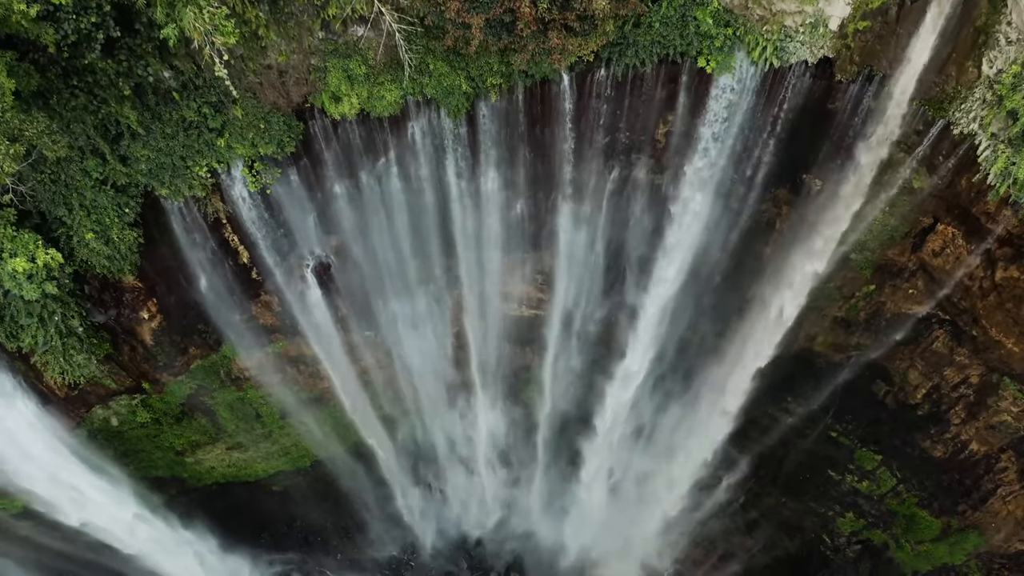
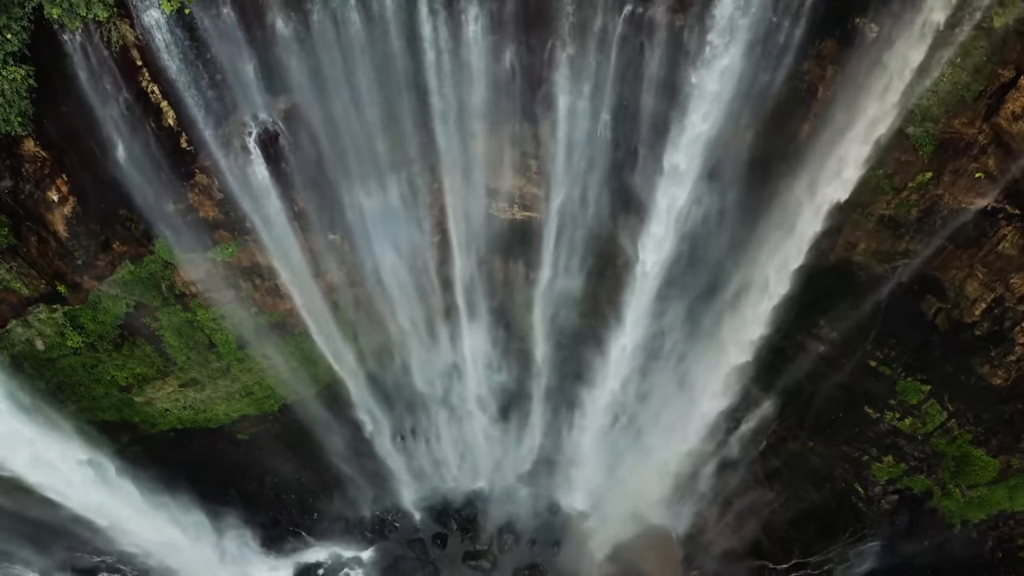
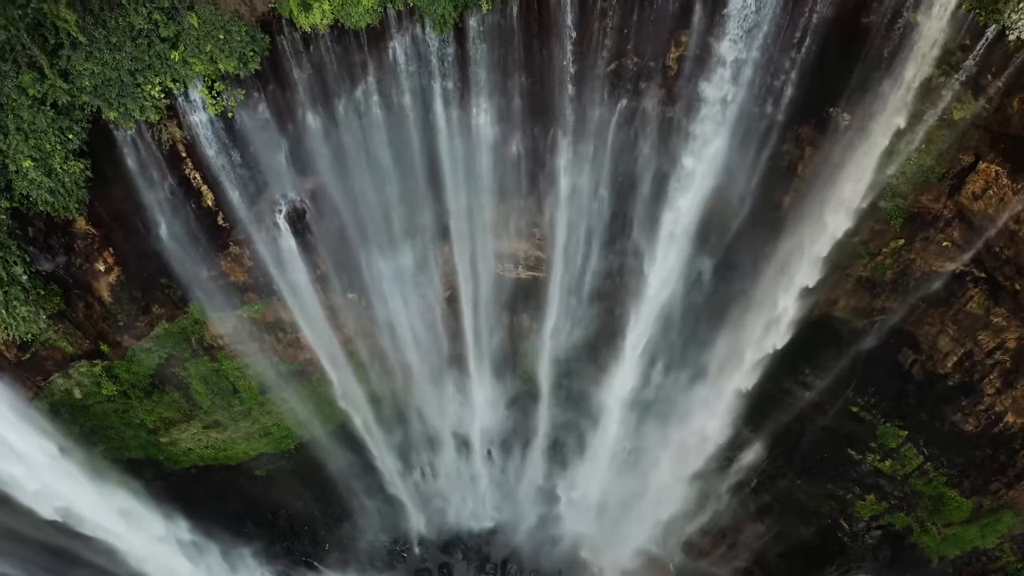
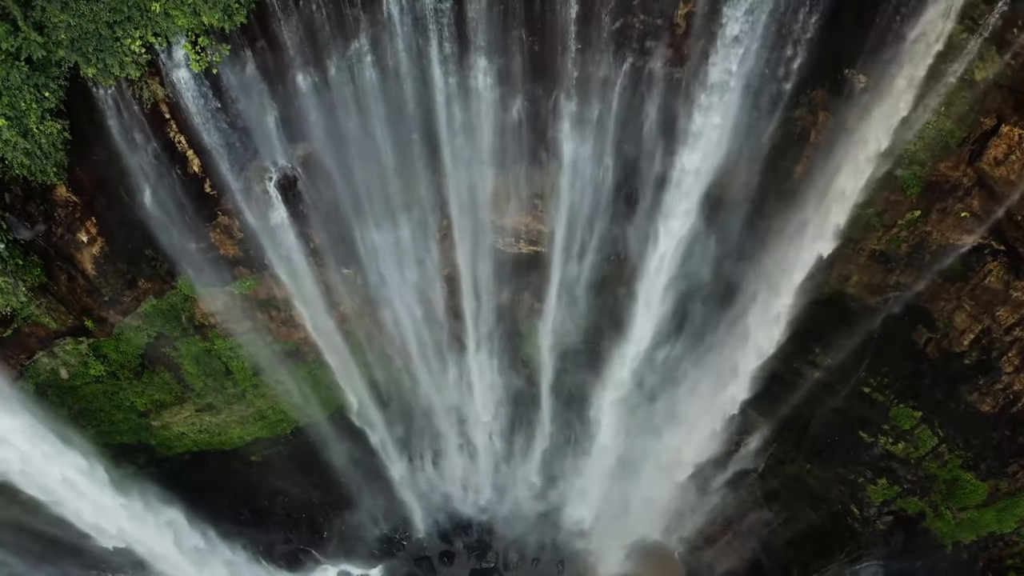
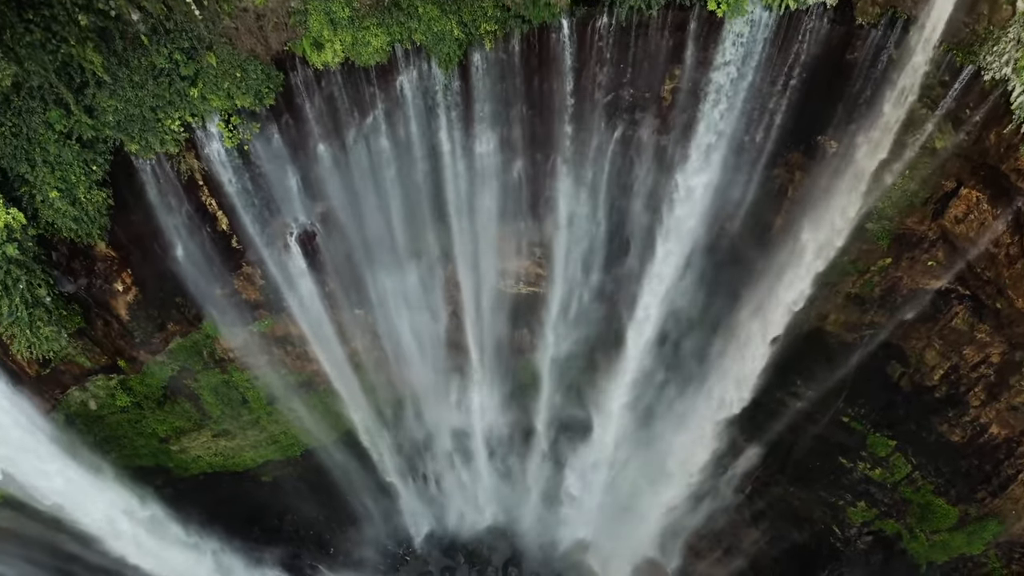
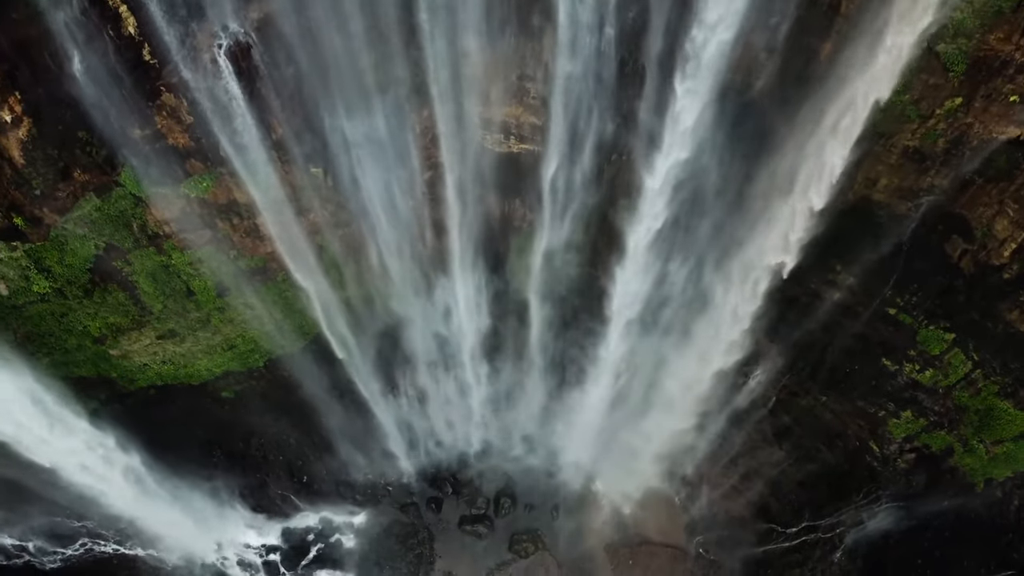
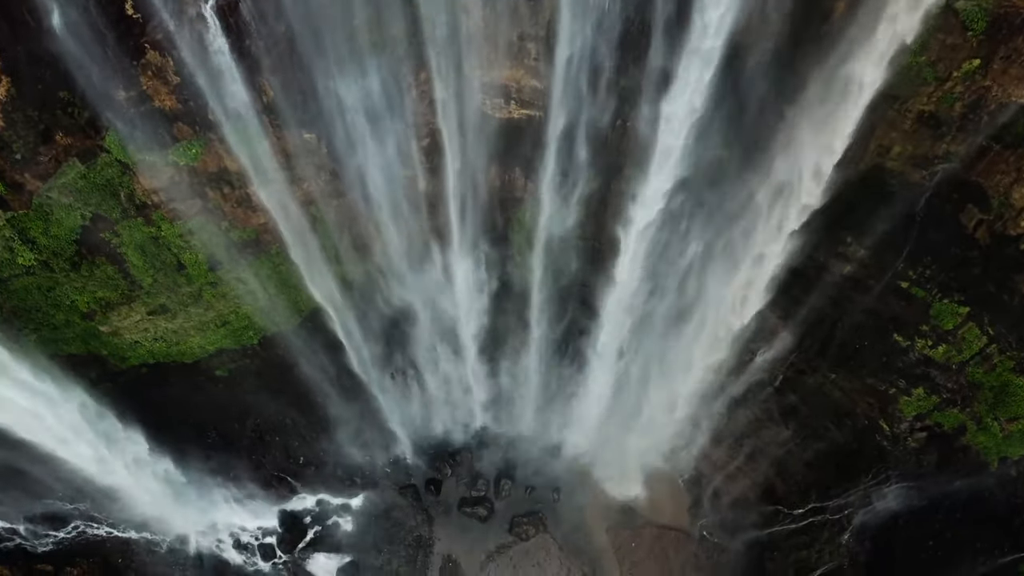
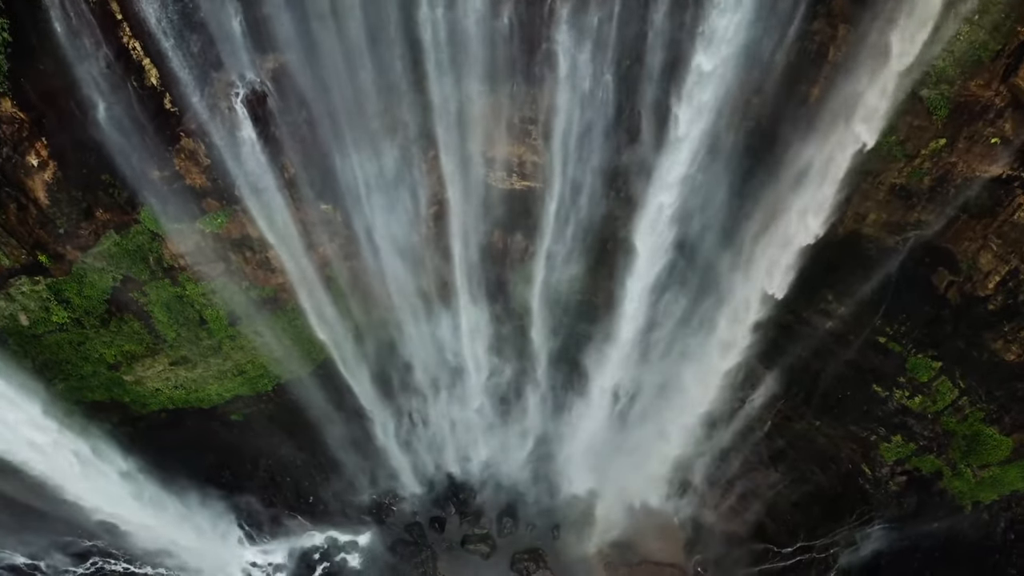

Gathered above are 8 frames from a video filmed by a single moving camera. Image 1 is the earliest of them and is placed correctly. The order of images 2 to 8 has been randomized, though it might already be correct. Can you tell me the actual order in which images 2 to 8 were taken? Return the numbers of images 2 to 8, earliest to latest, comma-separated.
5, 3, 4, 2, 8, 6, 7
